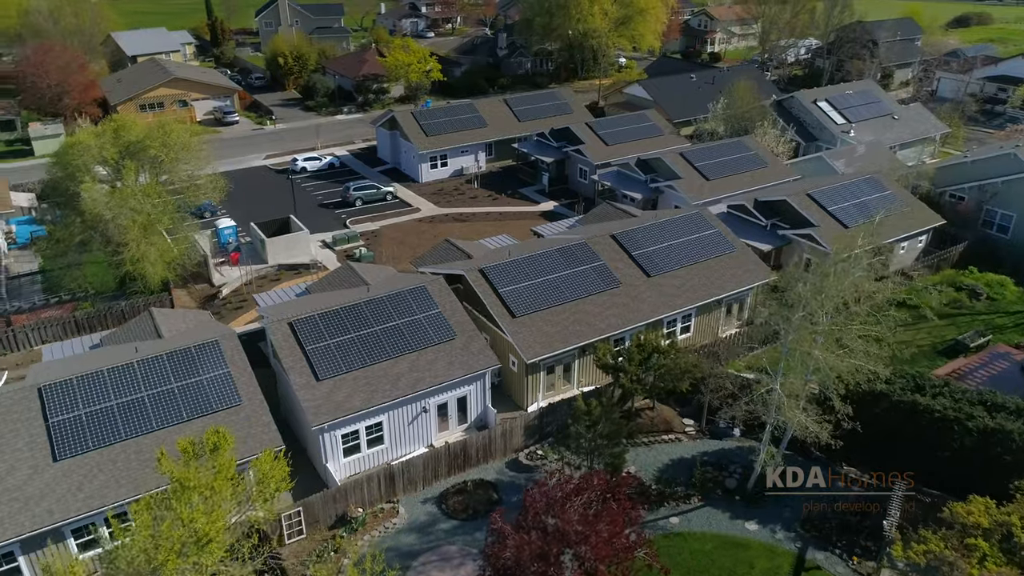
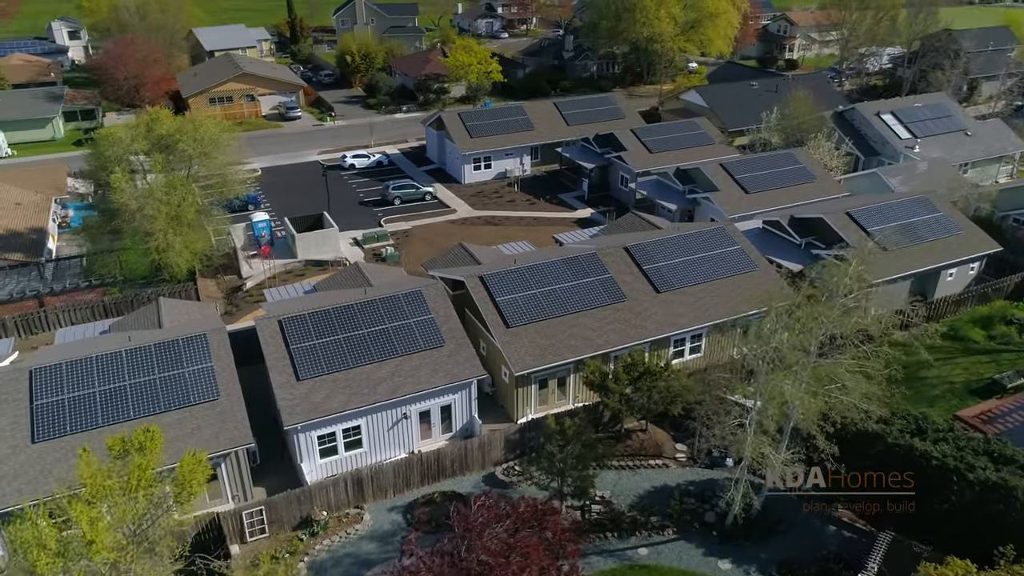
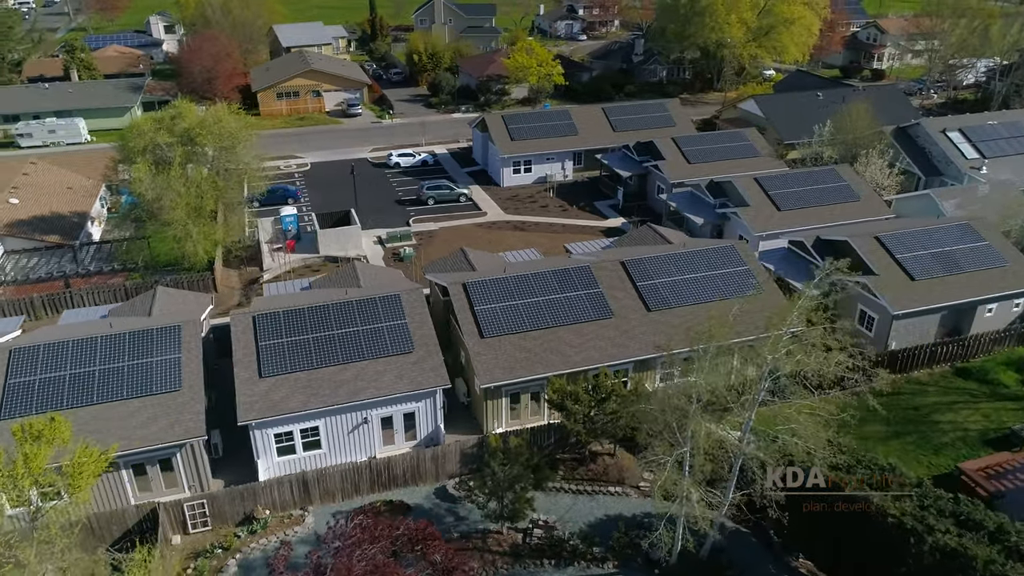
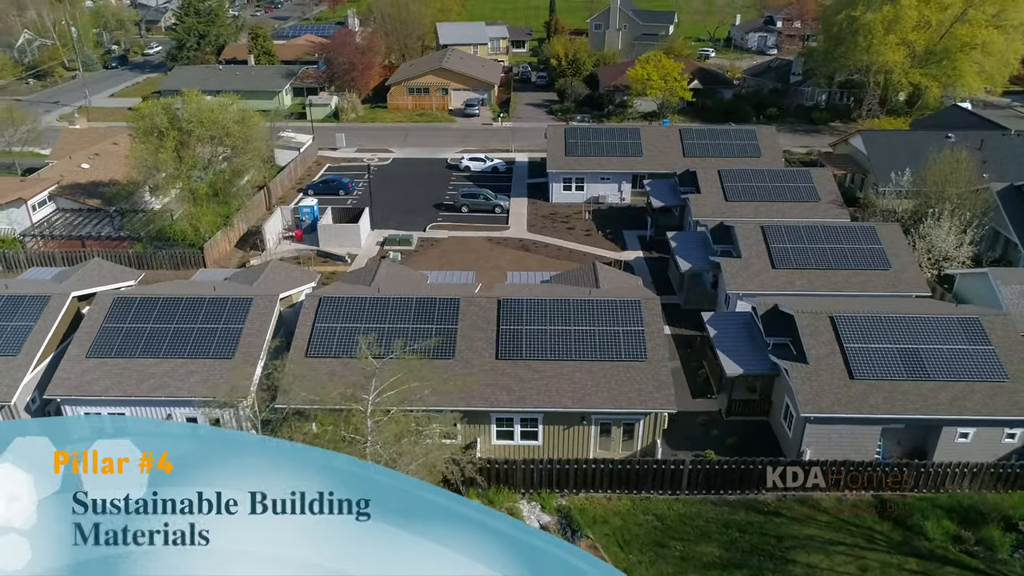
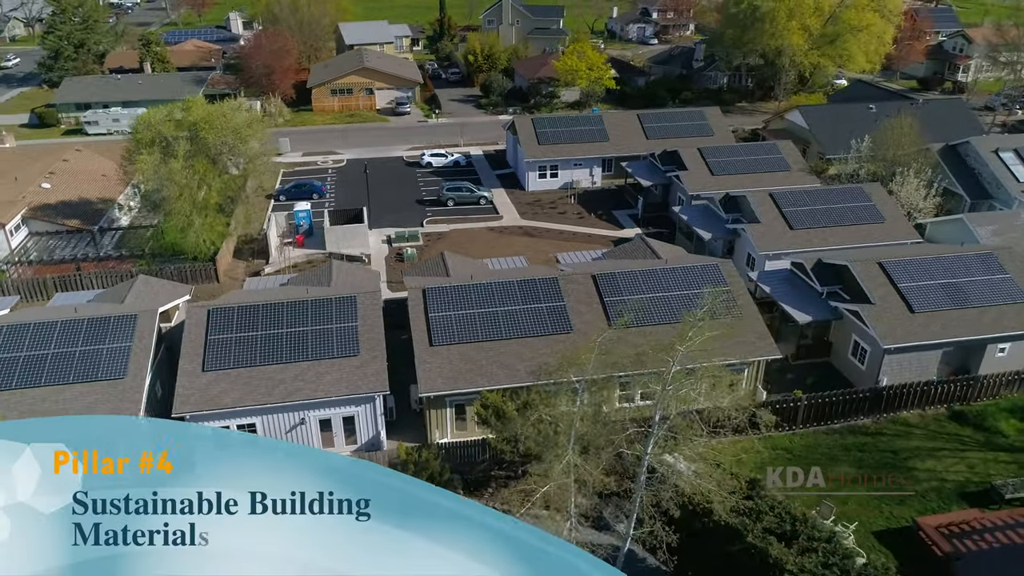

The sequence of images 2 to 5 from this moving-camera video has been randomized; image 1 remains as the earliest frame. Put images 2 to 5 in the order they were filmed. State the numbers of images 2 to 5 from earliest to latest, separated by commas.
2, 3, 5, 4
